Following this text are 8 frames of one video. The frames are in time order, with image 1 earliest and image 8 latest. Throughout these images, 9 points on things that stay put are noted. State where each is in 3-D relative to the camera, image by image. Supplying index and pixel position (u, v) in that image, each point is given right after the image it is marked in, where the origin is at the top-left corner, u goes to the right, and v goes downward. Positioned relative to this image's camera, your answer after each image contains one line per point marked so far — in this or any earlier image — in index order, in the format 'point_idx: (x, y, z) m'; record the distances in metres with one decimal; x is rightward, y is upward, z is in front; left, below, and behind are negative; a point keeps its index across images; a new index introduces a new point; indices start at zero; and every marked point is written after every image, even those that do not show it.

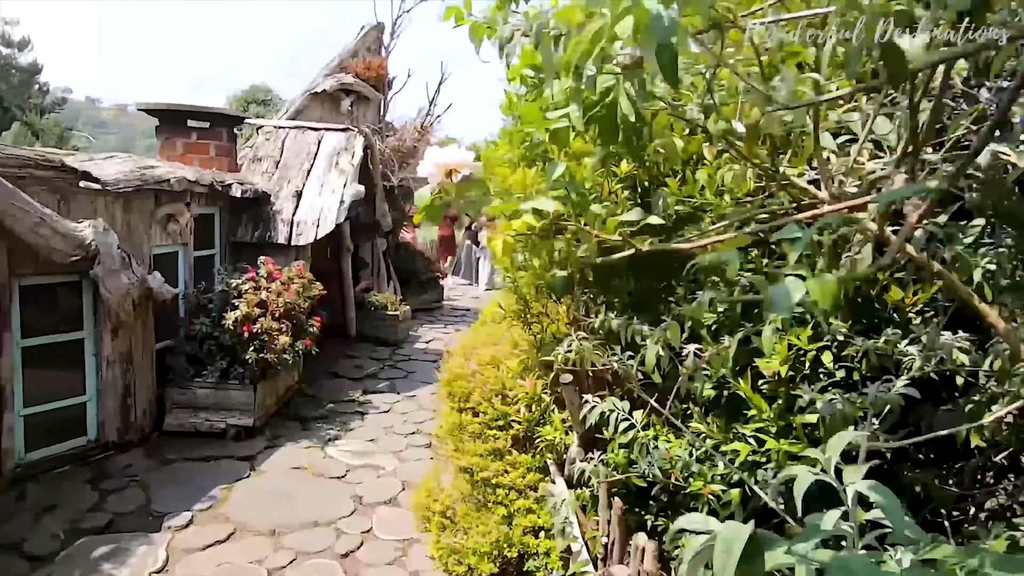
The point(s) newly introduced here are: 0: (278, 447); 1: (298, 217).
0: (-1.9, -1.3, +4.9) m
1: (-2.2, +0.7, +6.1) m
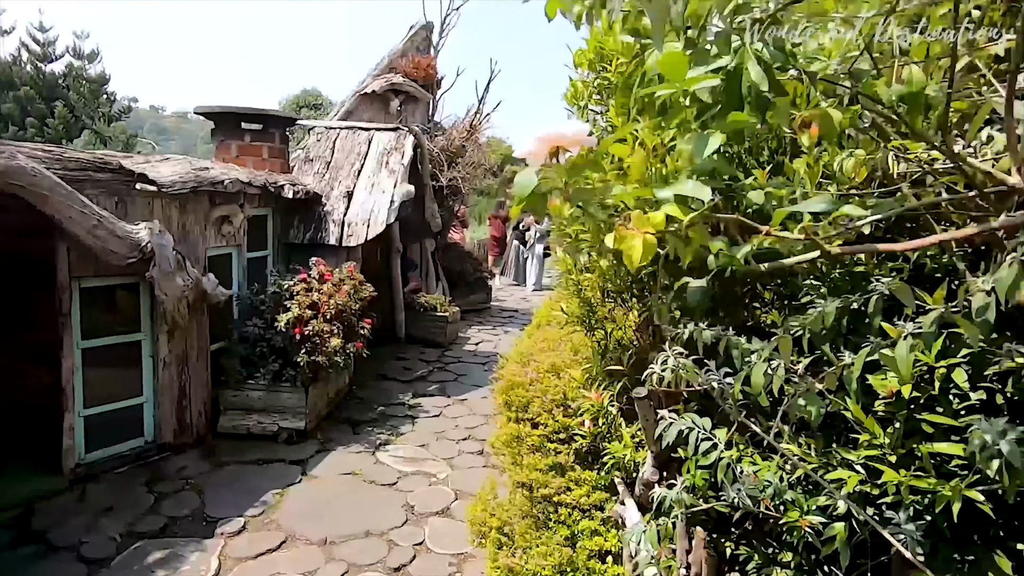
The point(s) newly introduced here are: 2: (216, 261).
0: (-1.5, -1.3, +4.8) m
1: (-1.7, +0.7, +6.1) m
2: (-2.5, +0.2, +5.0) m
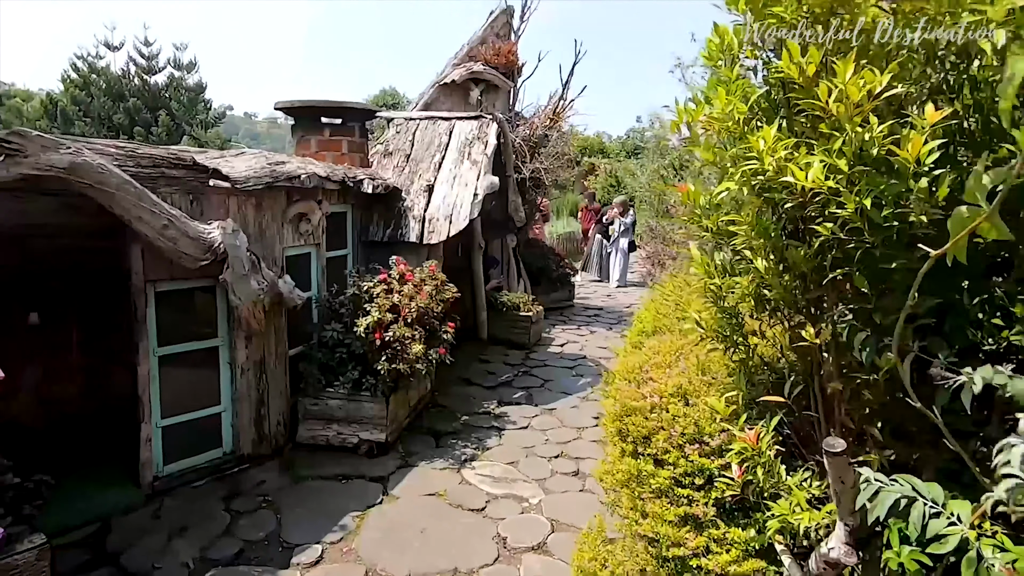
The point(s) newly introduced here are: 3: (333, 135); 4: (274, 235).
0: (-0.8, -1.3, +4.4) m
1: (-0.8, +0.7, +5.7) m
2: (-1.7, +0.2, +4.8) m
3: (-1.9, +1.6, +6.4) m
4: (-1.8, +0.4, +4.4) m
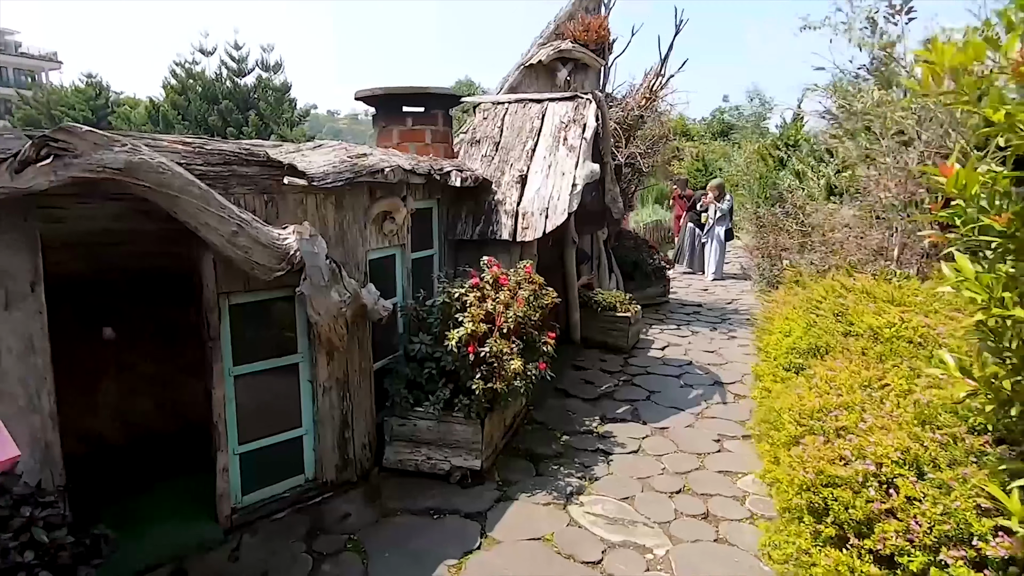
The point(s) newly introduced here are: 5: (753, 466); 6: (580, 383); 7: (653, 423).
0: (0.0, -1.4, +3.9) m
1: (+0.1, +0.7, +5.1) m
2: (-1.0, +0.2, +4.3) m
3: (-0.9, +1.6, +5.9) m
4: (-1.0, +0.3, +3.9) m
5: (+1.8, -1.3, +4.3) m
6: (+0.7, -1.0, +6.0) m
7: (+1.2, -1.2, +5.1) m
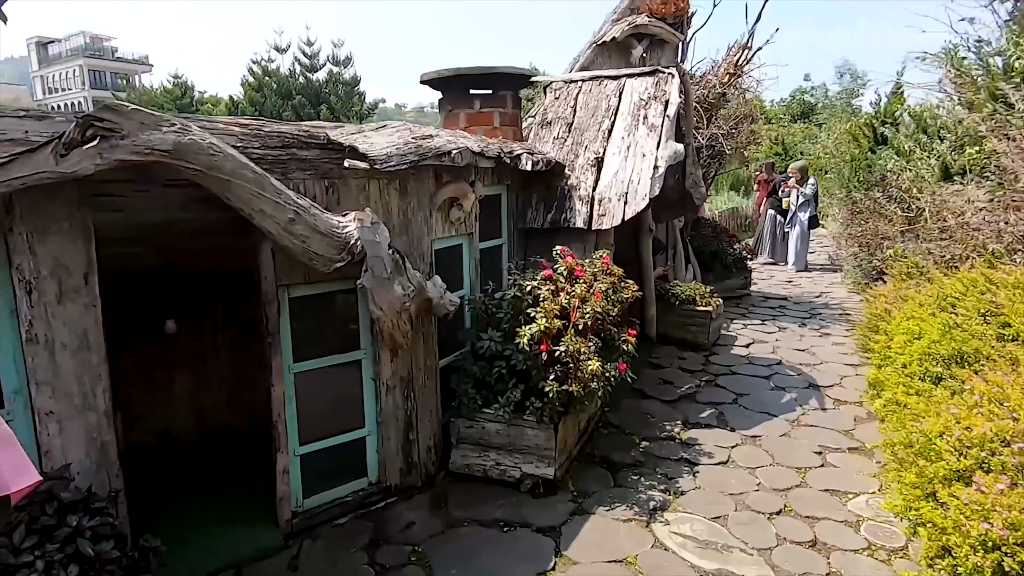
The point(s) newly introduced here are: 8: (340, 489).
0: (+0.4, -1.3, +3.5) m
1: (+0.7, +0.7, +4.7) m
2: (-0.5, +0.2, +4.0) m
3: (-0.3, +1.7, +5.5) m
4: (-0.6, +0.4, +3.6) m
5: (+2.3, -1.3, +3.8) m
6: (+1.4, -0.9, +5.6) m
7: (+1.8, -1.1, +4.6) m
8: (-1.0, -1.2, +3.5) m
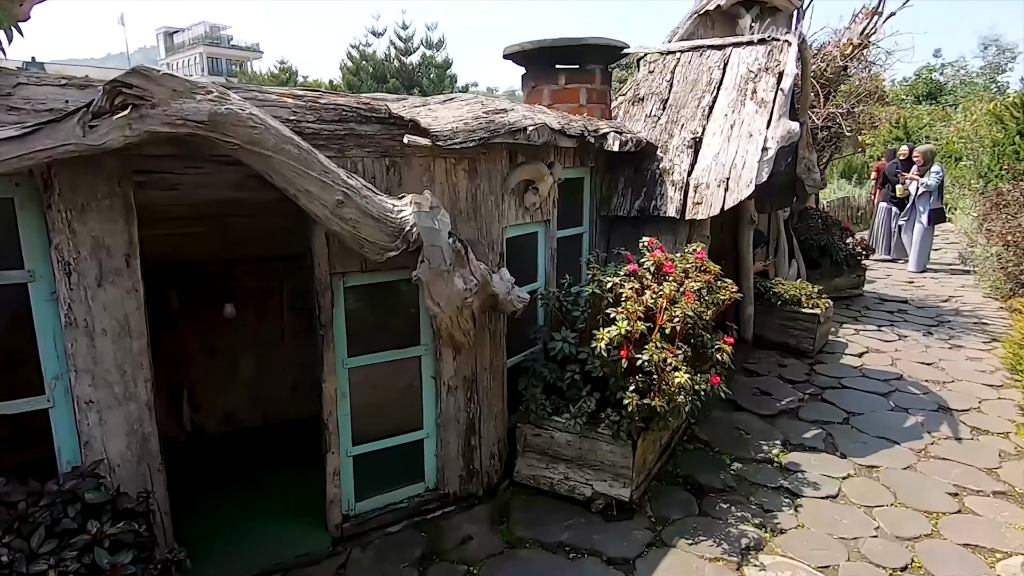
0: (+0.8, -1.3, +3.1) m
1: (+1.3, +0.8, +4.1) m
2: (0.0, +0.3, +3.6) m
3: (+0.5, +1.8, +5.1) m
4: (-0.1, +0.4, +3.3) m
5: (+2.6, -1.3, +3.1) m
6: (+2.0, -0.9, +4.9) m
7: (+2.3, -1.1, +4.0) m
8: (-0.6, -1.1, +3.3) m
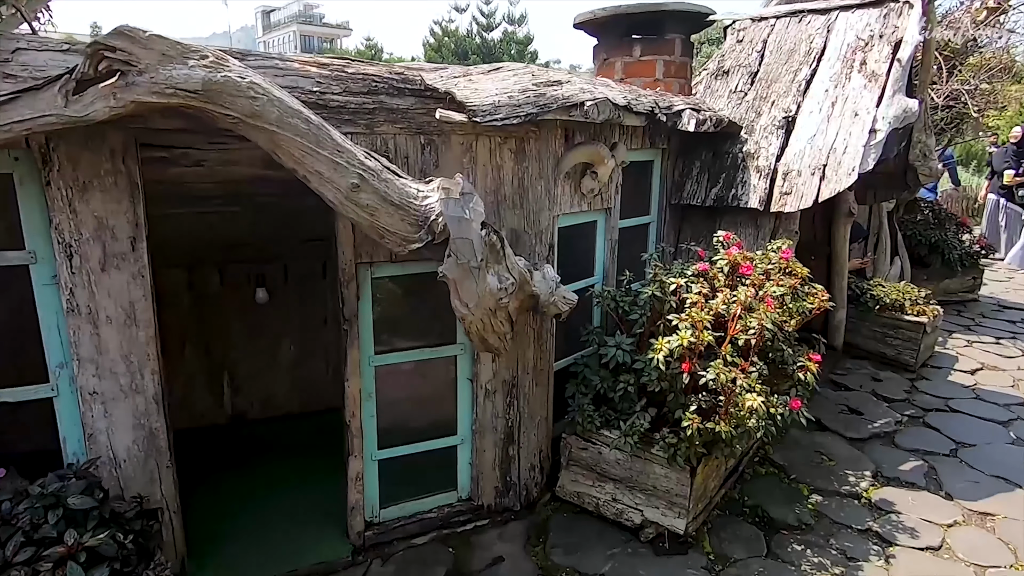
0: (+0.9, -1.4, +2.6) m
1: (+1.6, +0.7, +3.6) m
2: (+0.3, +0.3, +3.2) m
3: (+1.0, +1.8, +4.6) m
4: (+0.1, +0.4, +2.9) m
5: (+2.8, -1.4, +2.4) m
6: (+2.4, -0.9, +4.3) m
7: (+2.6, -1.2, +3.4) m
8: (-0.5, -1.1, +3.0) m
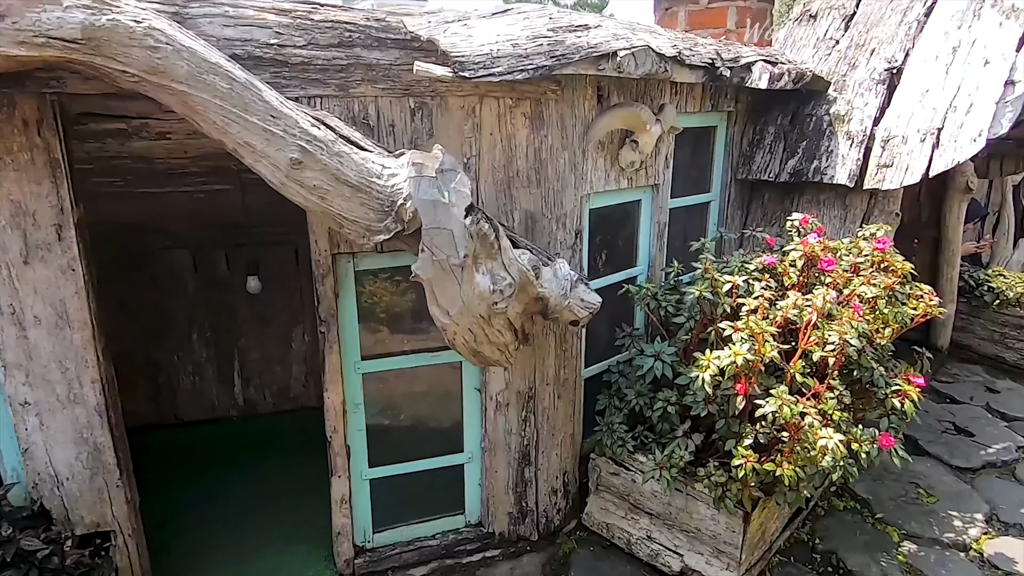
0: (+0.9, -1.4, +2.1) m
1: (+1.8, +0.8, +2.8) m
2: (+0.4, +0.3, +2.7) m
3: (+1.3, +1.9, +3.9) m
4: (+0.2, +0.5, +2.4) m
5: (+2.7, -1.5, +1.7) m
6: (+2.6, -0.9, +3.6) m
7: (+2.7, -1.2, +2.6) m
8: (-0.4, -1.0, +2.6) m
